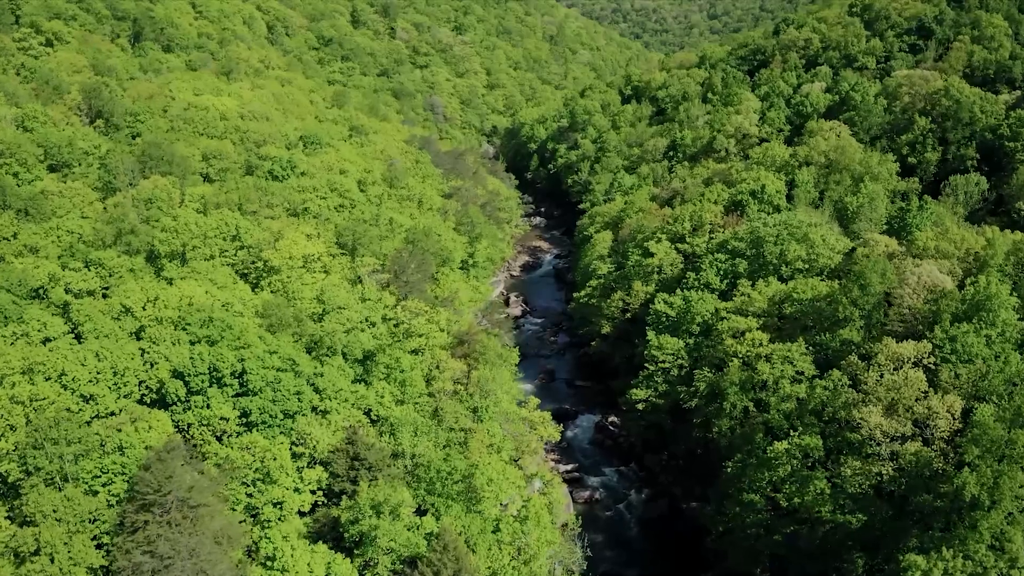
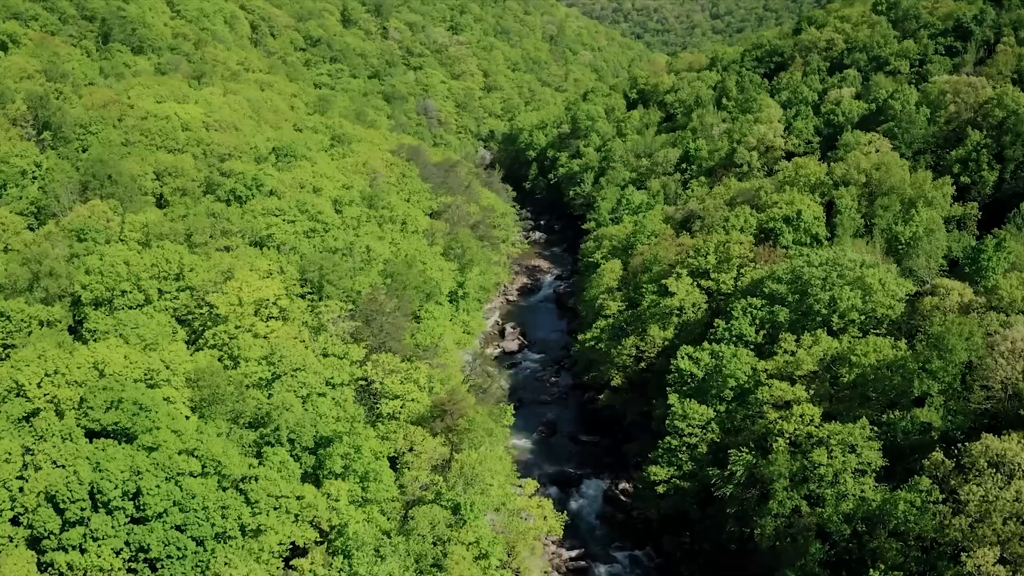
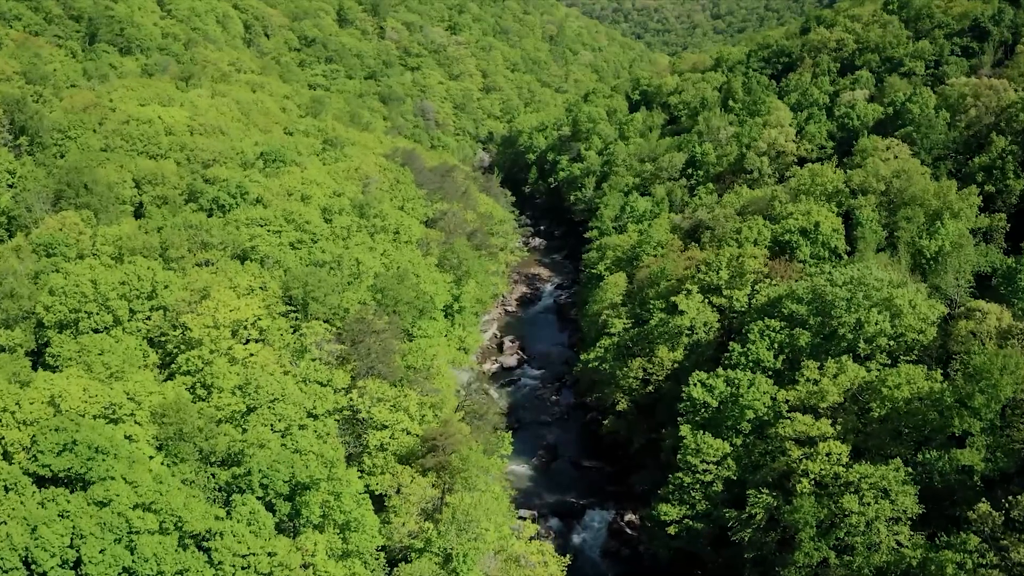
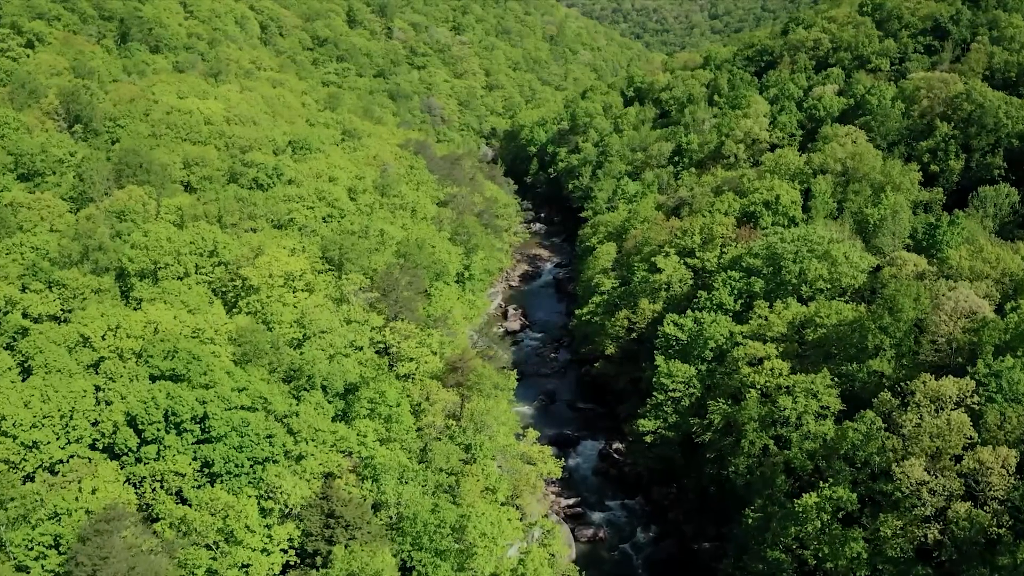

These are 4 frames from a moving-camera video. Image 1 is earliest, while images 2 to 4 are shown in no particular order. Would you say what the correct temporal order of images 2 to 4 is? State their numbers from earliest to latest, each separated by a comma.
4, 2, 3
